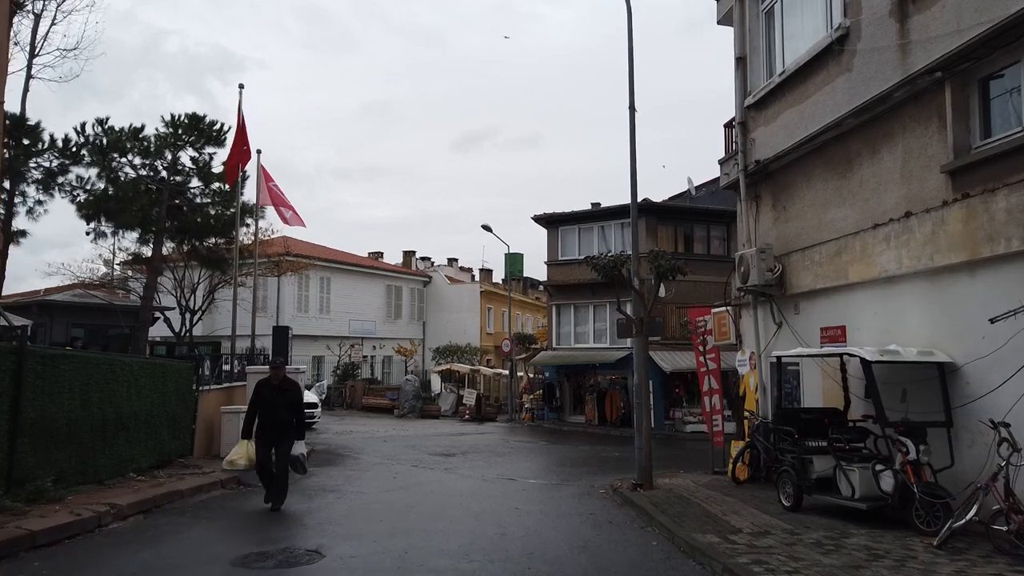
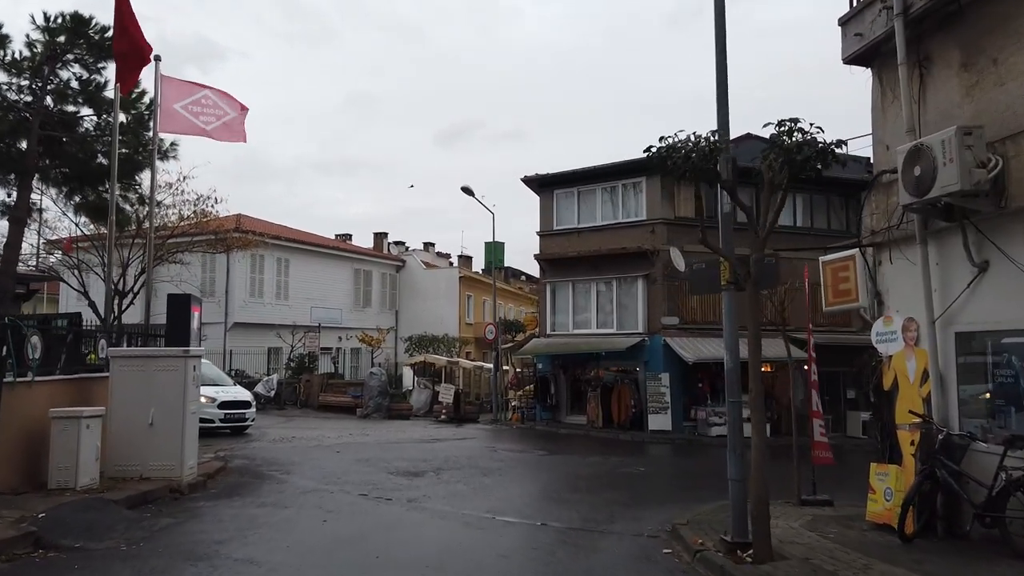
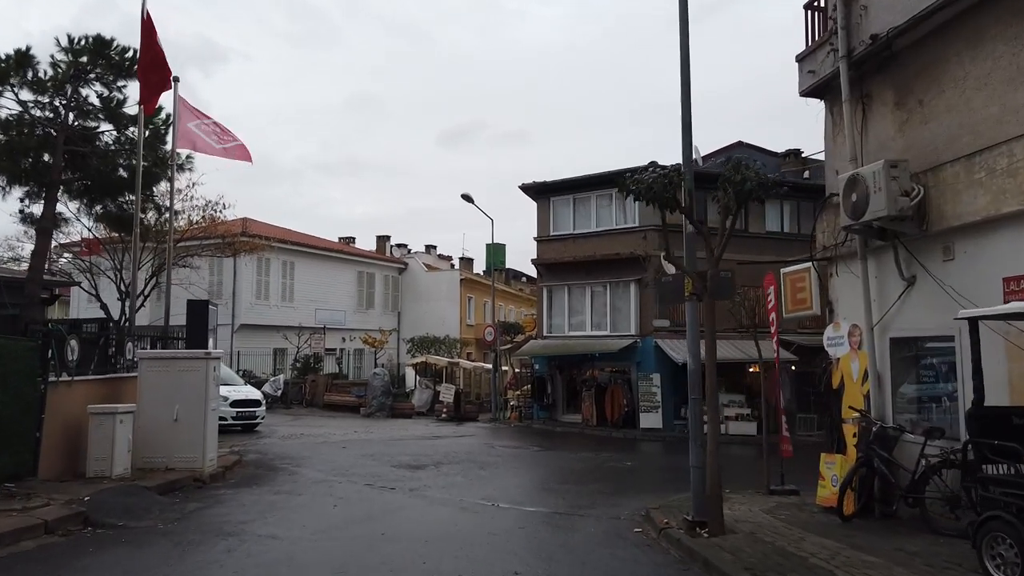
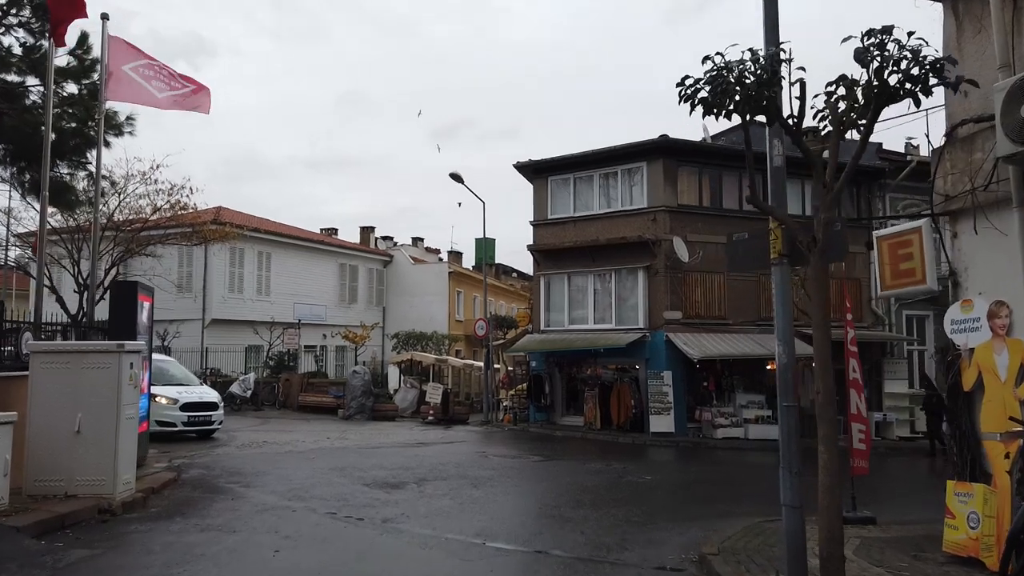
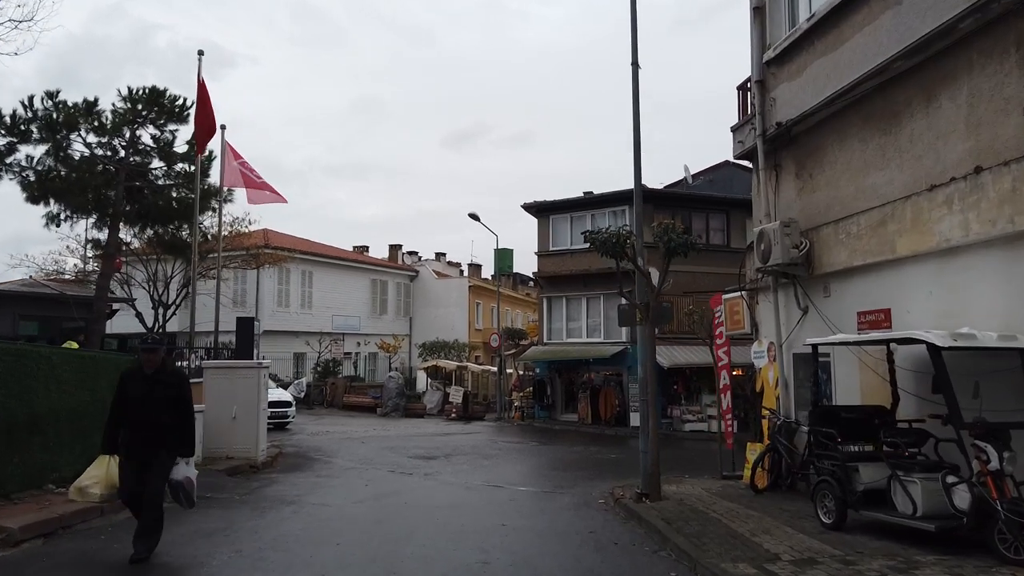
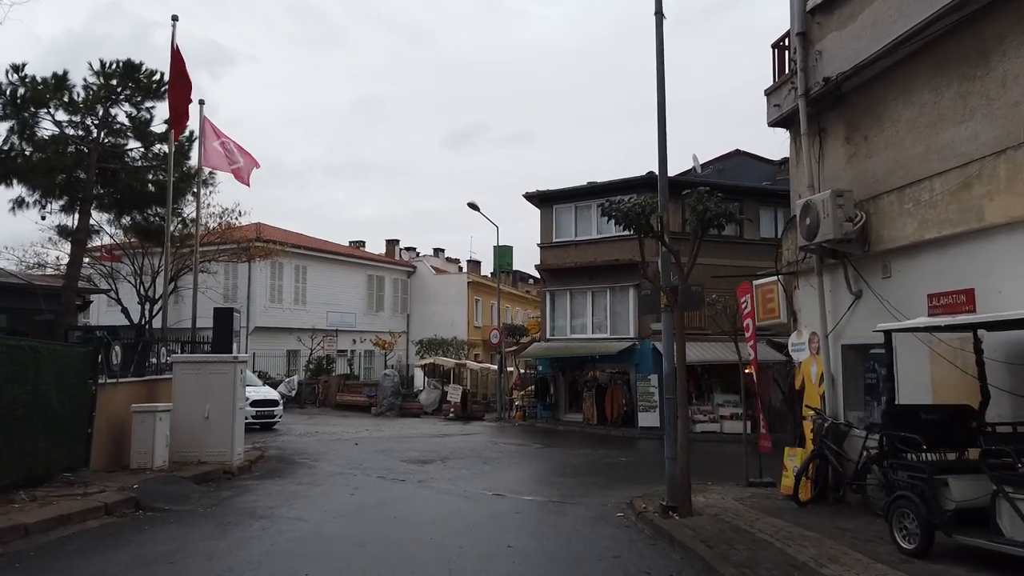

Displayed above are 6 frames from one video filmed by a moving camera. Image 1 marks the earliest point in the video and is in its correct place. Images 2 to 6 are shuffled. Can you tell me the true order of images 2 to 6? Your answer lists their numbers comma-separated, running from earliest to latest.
5, 6, 3, 2, 4
